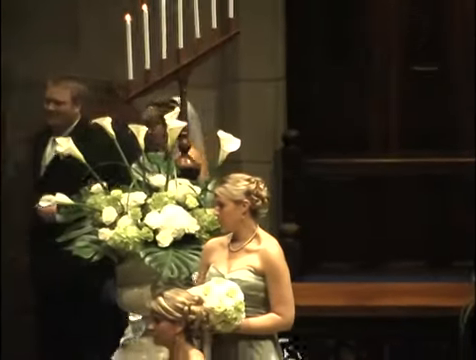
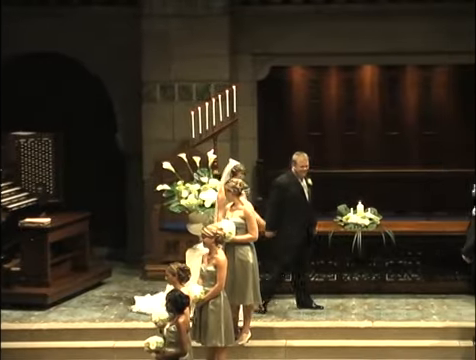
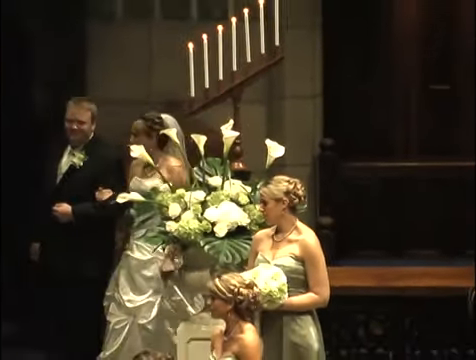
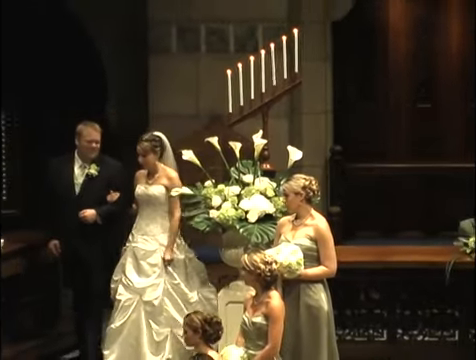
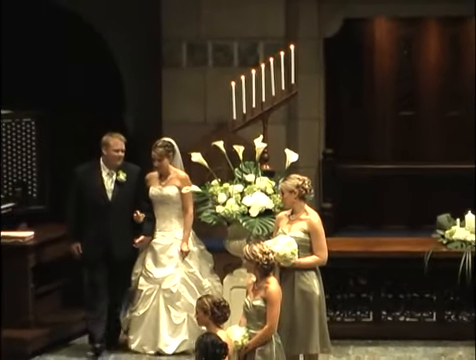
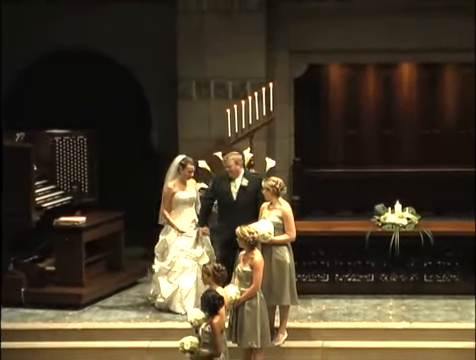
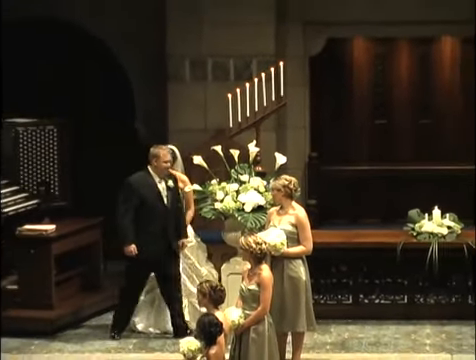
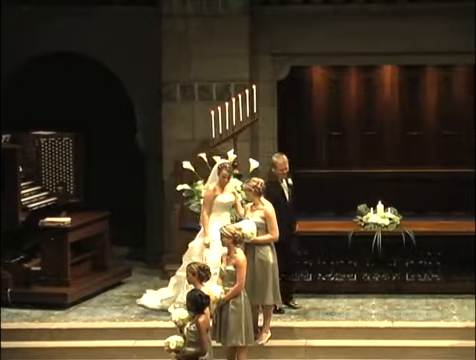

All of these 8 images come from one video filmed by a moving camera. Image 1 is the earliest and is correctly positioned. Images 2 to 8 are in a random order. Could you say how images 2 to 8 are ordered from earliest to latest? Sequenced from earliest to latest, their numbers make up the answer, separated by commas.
3, 4, 5, 7, 6, 8, 2
